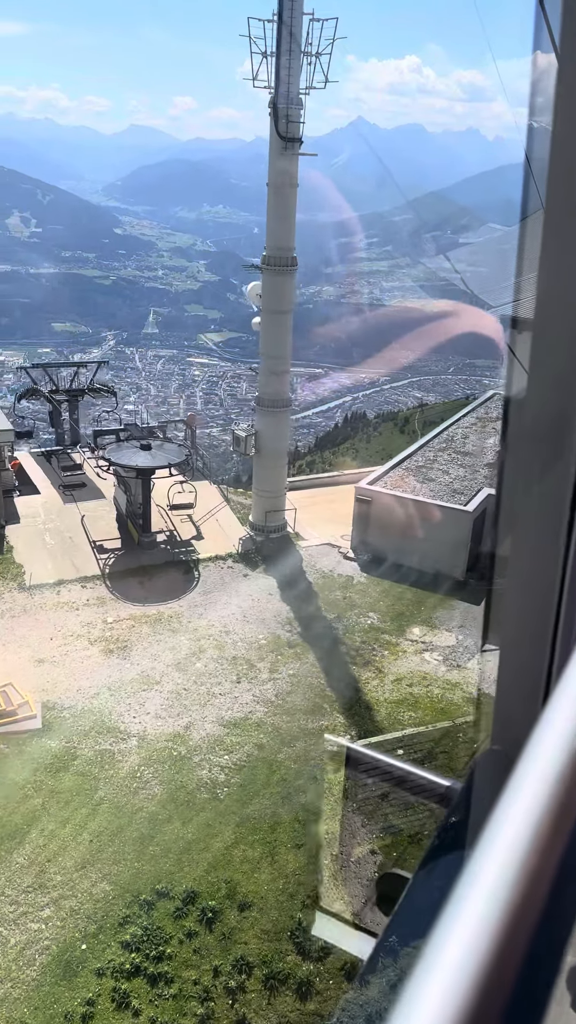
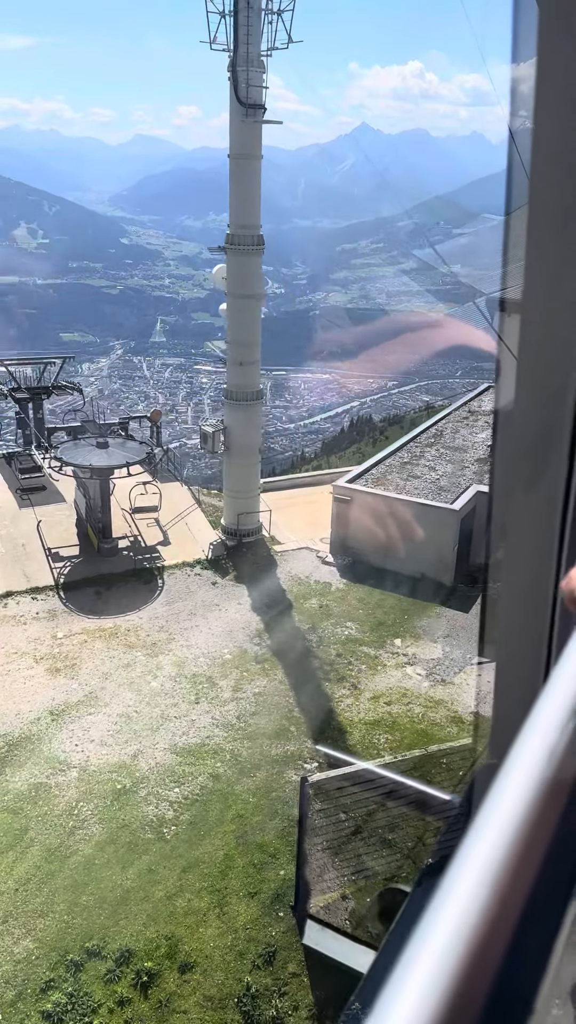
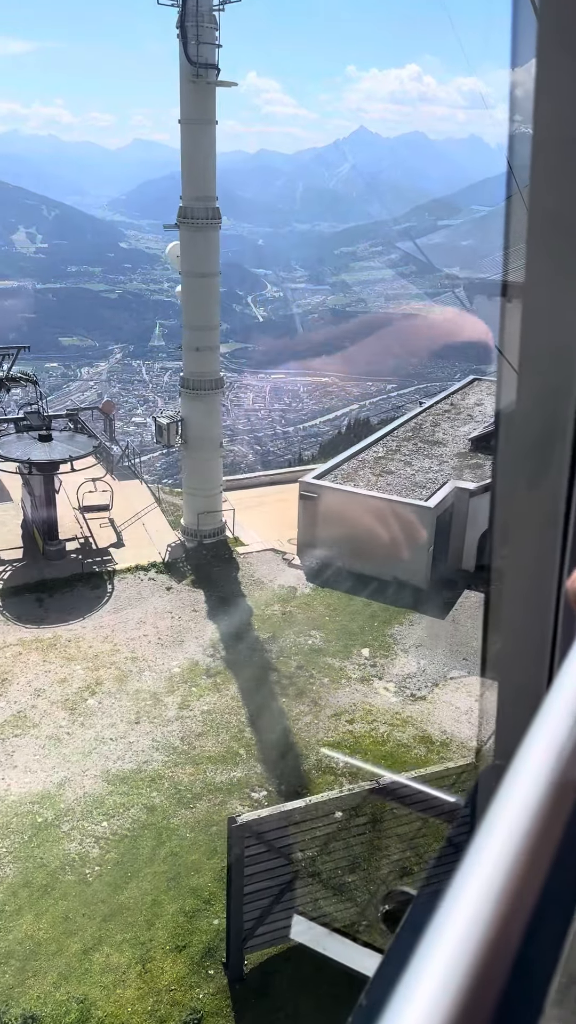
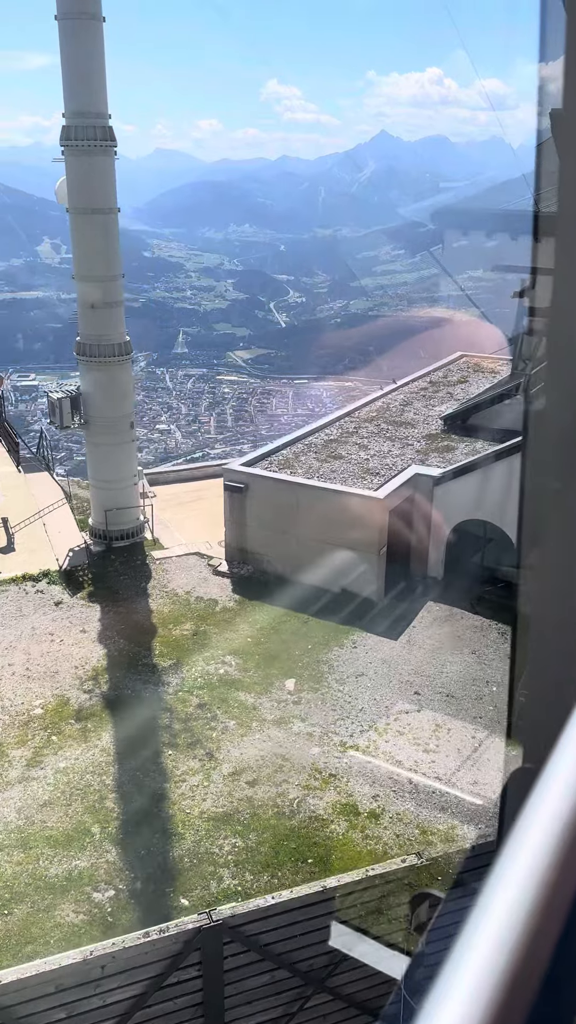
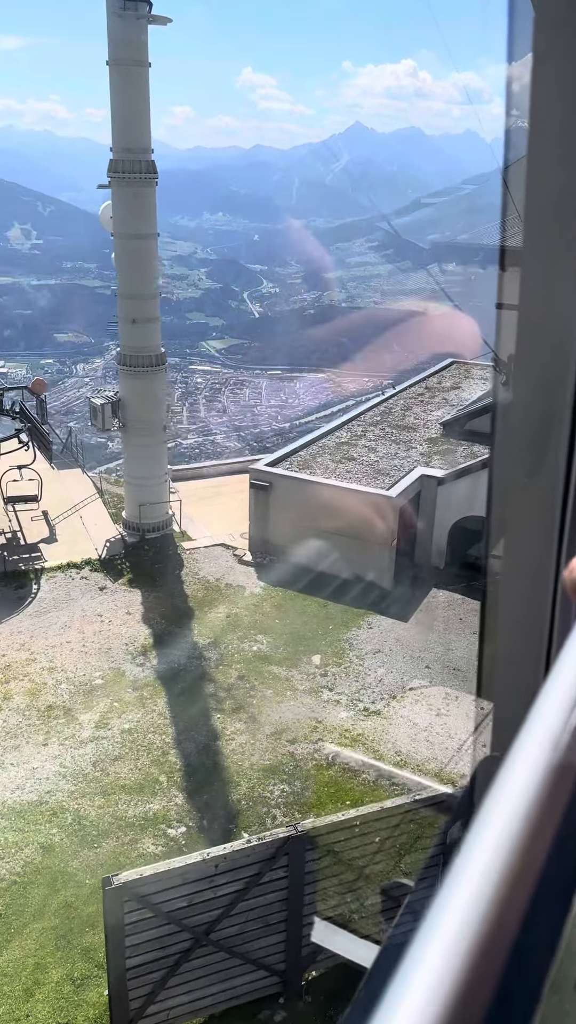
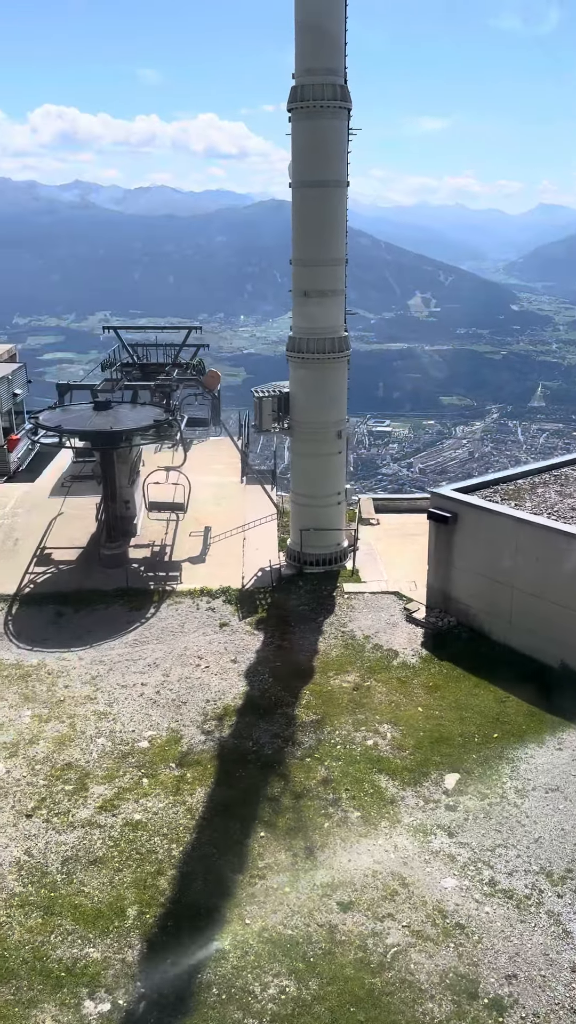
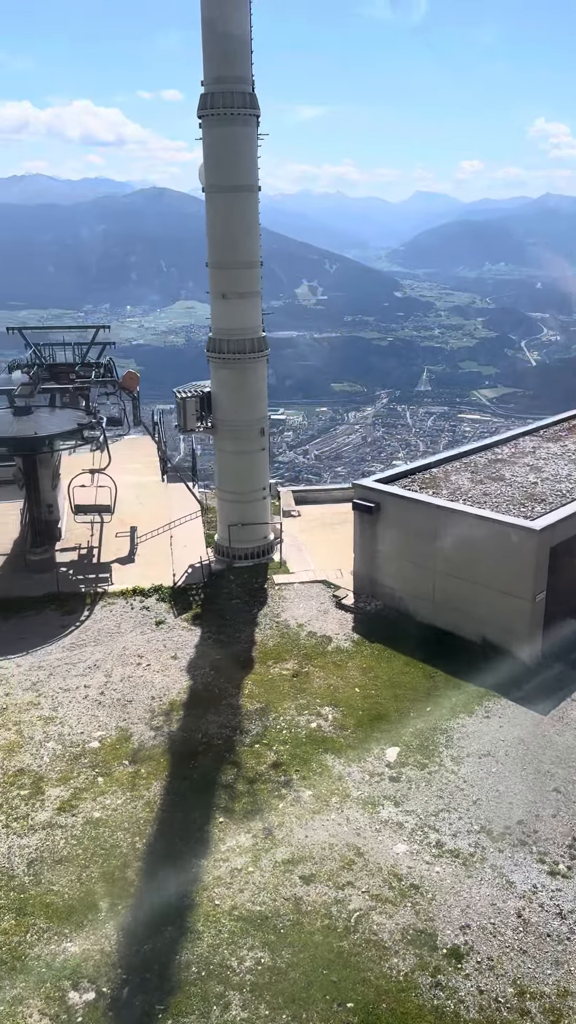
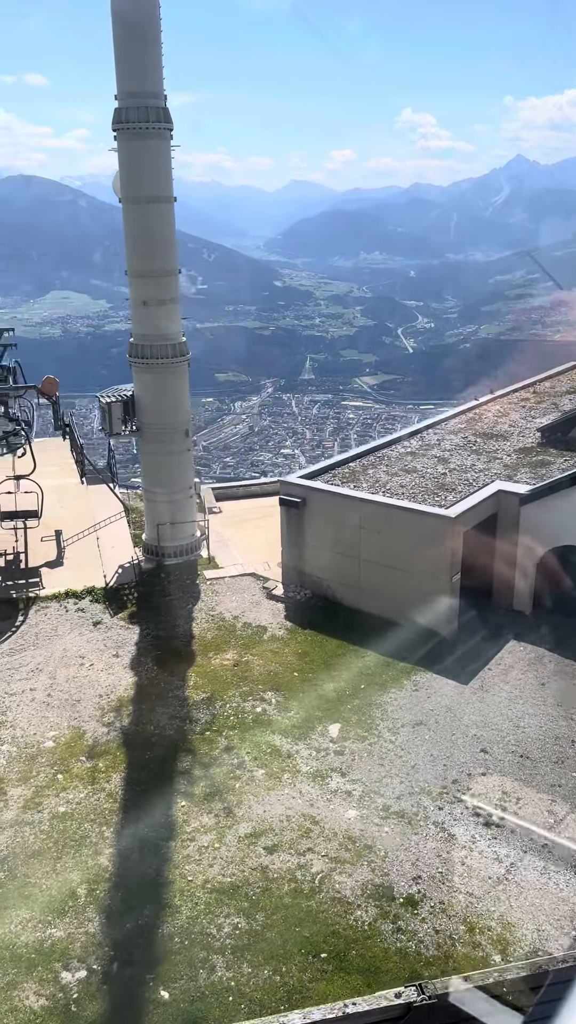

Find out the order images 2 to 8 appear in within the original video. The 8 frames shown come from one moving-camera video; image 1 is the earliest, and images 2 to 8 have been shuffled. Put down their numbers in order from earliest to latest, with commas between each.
2, 3, 5, 4, 8, 7, 6
